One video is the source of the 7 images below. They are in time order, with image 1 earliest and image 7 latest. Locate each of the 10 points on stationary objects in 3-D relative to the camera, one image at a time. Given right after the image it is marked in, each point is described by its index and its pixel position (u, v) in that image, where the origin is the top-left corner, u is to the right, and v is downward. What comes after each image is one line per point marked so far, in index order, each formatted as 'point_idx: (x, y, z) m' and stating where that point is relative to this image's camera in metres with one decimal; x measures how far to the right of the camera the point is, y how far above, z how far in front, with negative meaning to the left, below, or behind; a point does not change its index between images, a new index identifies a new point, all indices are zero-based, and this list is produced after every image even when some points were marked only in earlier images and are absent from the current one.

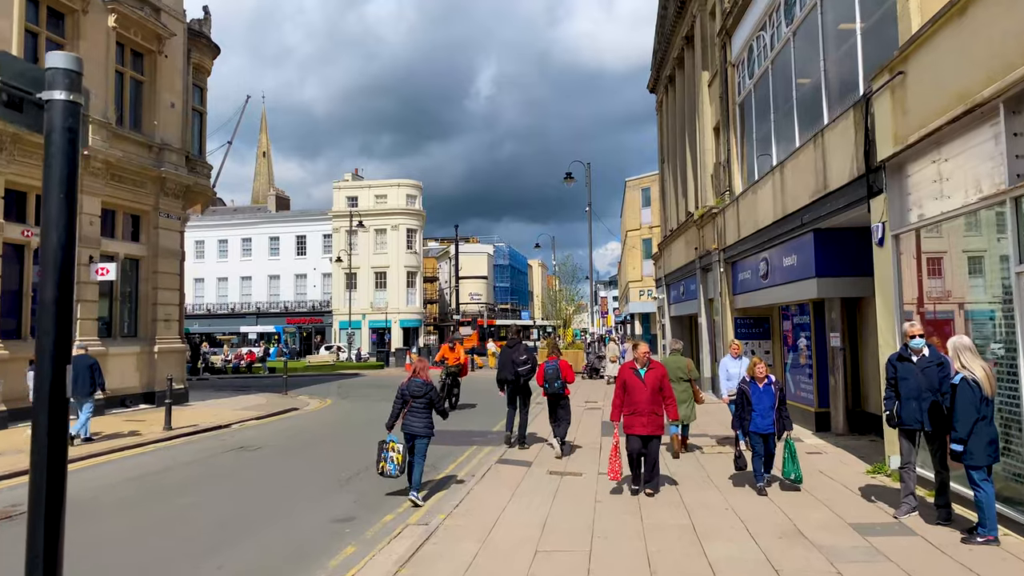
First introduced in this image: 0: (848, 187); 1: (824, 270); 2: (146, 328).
0: (+4.5, +1.3, +8.6) m
1: (+4.8, +0.3, +10.1) m
2: (-9.5, -1.0, +16.9) m
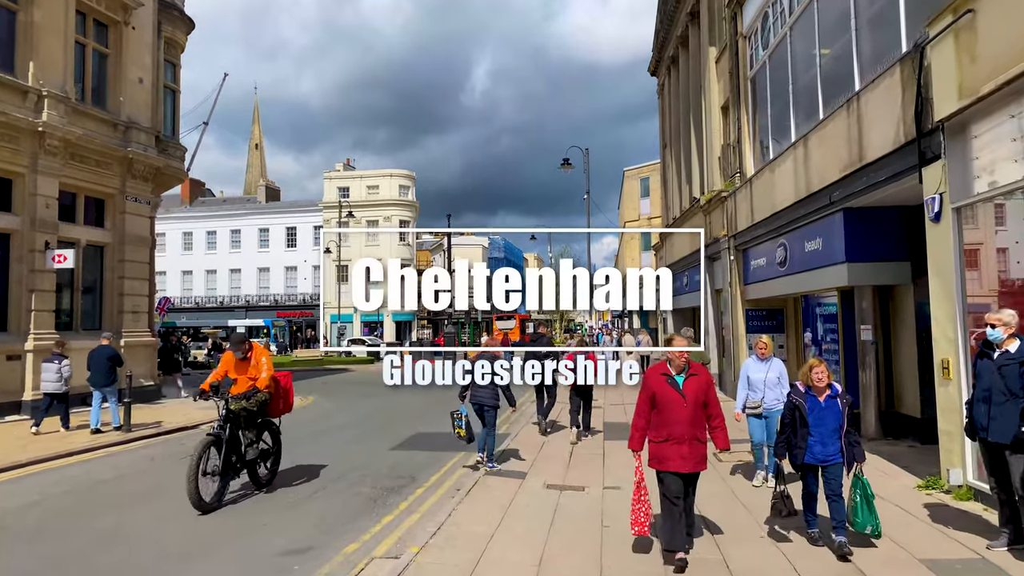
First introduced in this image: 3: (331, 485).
0: (+4.4, +1.5, +7.5) m
1: (+4.7, +0.4, +9.0) m
2: (-9.7, -0.8, +15.7) m
3: (-2.1, -2.3, +7.6) m
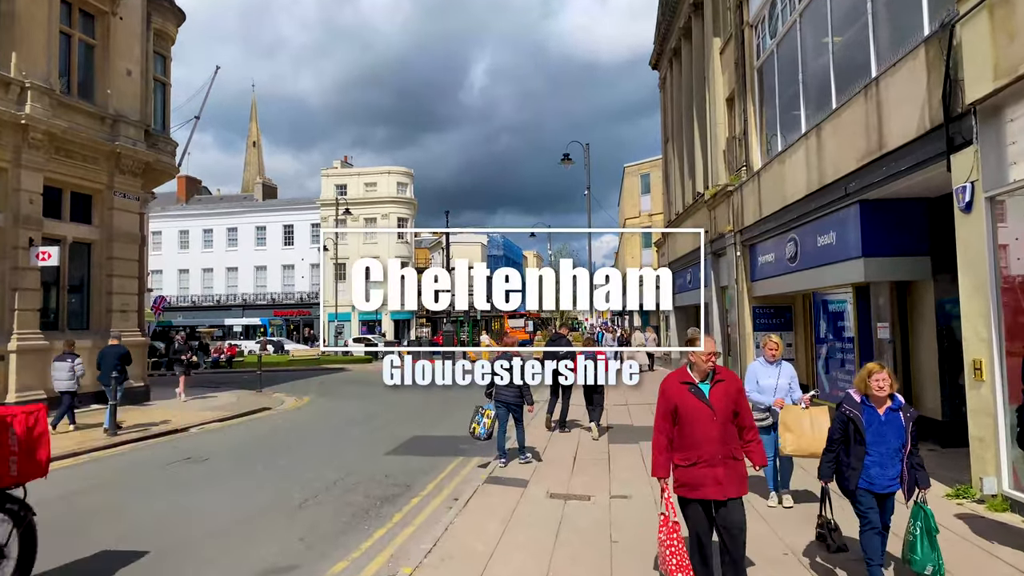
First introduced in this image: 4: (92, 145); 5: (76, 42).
0: (+4.4, +1.6, +7.0) m
1: (+4.7, +0.5, +8.5) m
2: (-9.7, -0.7, +15.3) m
3: (-2.1, -2.3, +7.2) m
4: (-9.6, +3.3, +14.8) m
5: (-9.9, +5.6, +14.8) m
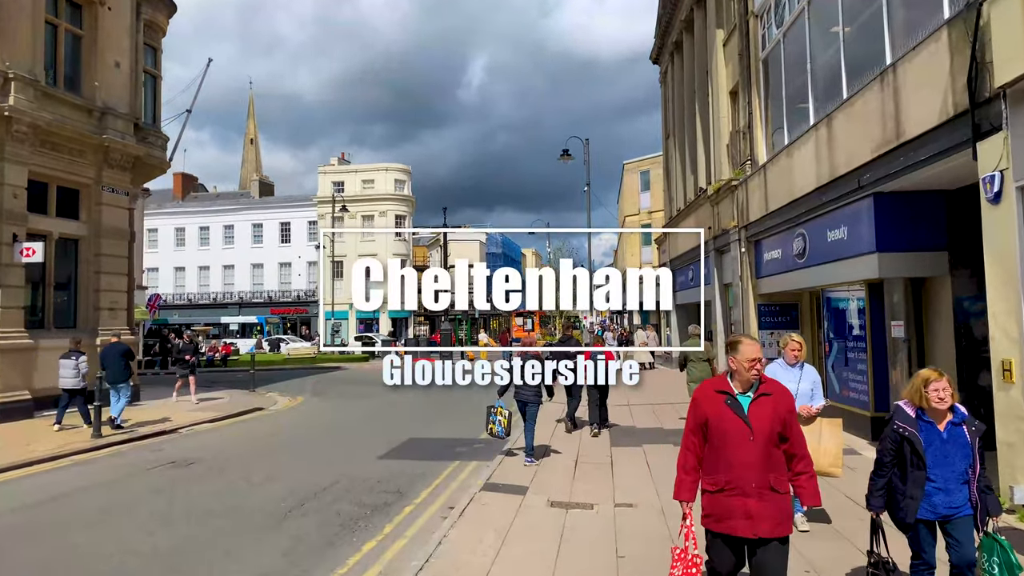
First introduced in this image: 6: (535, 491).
0: (+4.4, +1.6, +6.7) m
1: (+4.7, +0.5, +8.2) m
2: (-9.7, -0.7, +14.9) m
3: (-2.1, -2.2, +6.8) m
4: (-9.6, +3.3, +14.4) m
5: (-10.0, +5.7, +14.4) m
6: (+0.2, -2.1, +6.8) m
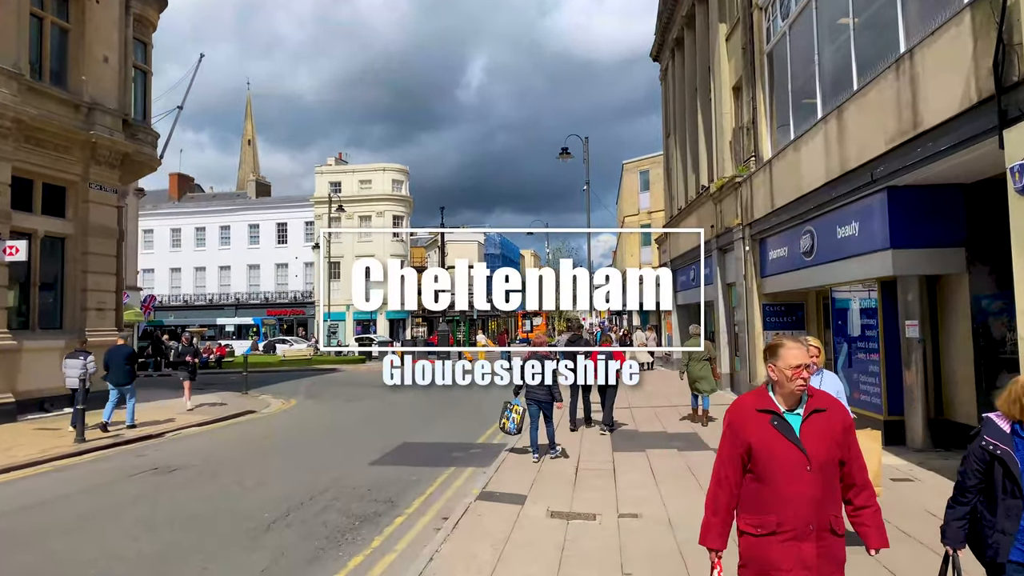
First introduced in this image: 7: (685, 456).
0: (+4.3, +1.6, +6.3) m
1: (+4.7, +0.6, +7.8) m
2: (-9.8, -0.7, +14.5) m
3: (-2.1, -2.2, +6.5) m
4: (-9.6, +3.3, +14.0) m
5: (-10.0, +5.7, +14.0) m
6: (+0.2, -2.1, +6.4) m
7: (+2.2, -2.2, +8.5) m
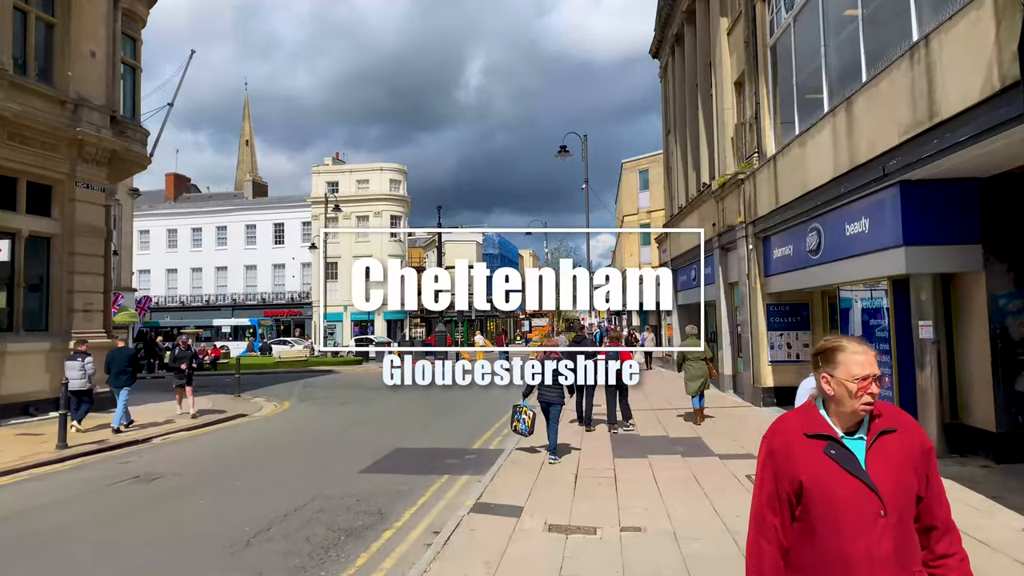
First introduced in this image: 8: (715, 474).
0: (+4.3, +1.6, +6.0) m
1: (+4.6, +0.6, +7.5) m
2: (-9.8, -0.7, +14.1) m
3: (-2.2, -2.2, +6.1) m
4: (-9.7, +3.3, +13.7) m
5: (-10.1, +5.7, +13.7) m
6: (+0.2, -2.1, +6.1) m
7: (+2.2, -2.2, +8.1) m
8: (+2.3, -2.2, +7.5) m
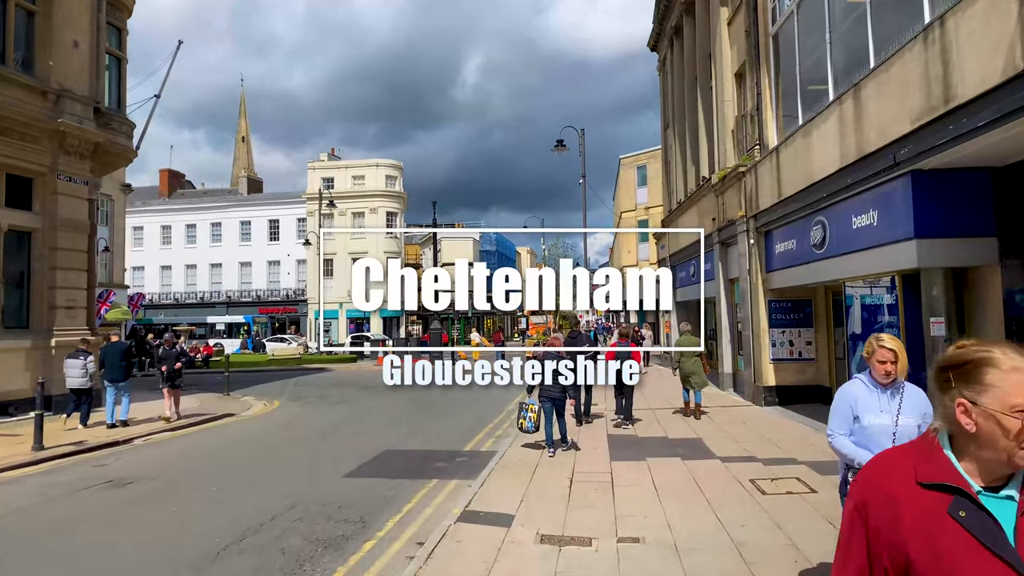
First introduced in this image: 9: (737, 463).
0: (+4.2, +1.7, +5.6) m
1: (+4.5, +0.6, +7.1) m
2: (-9.9, -0.6, +13.7) m
3: (-2.3, -2.2, +5.7) m
4: (-9.8, +3.4, +13.3) m
5: (-10.2, +5.7, +13.3) m
6: (+0.1, -2.1, +5.7) m
7: (+2.1, -2.1, +7.8) m
8: (+2.3, -2.1, +7.1) m
9: (+2.7, -2.1, +7.8) m
